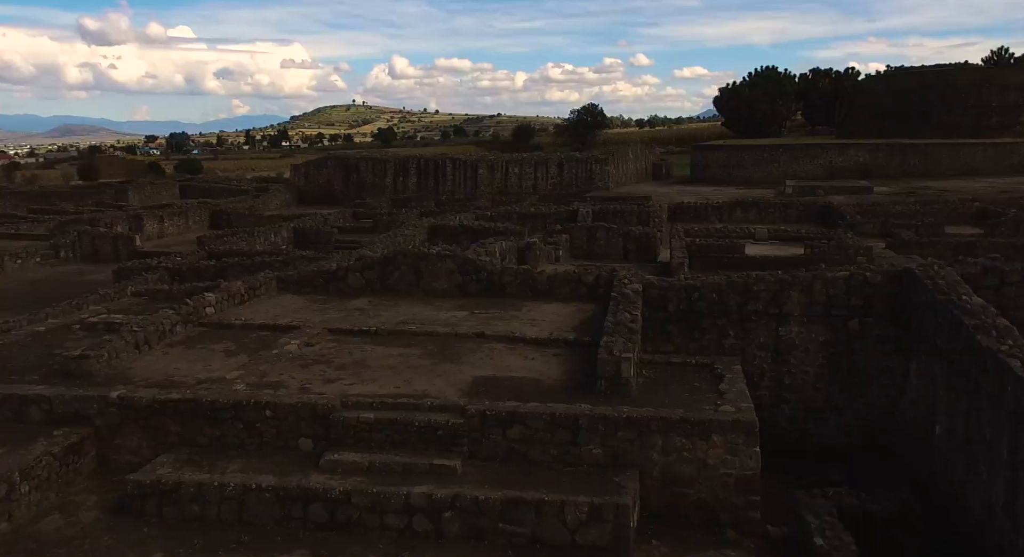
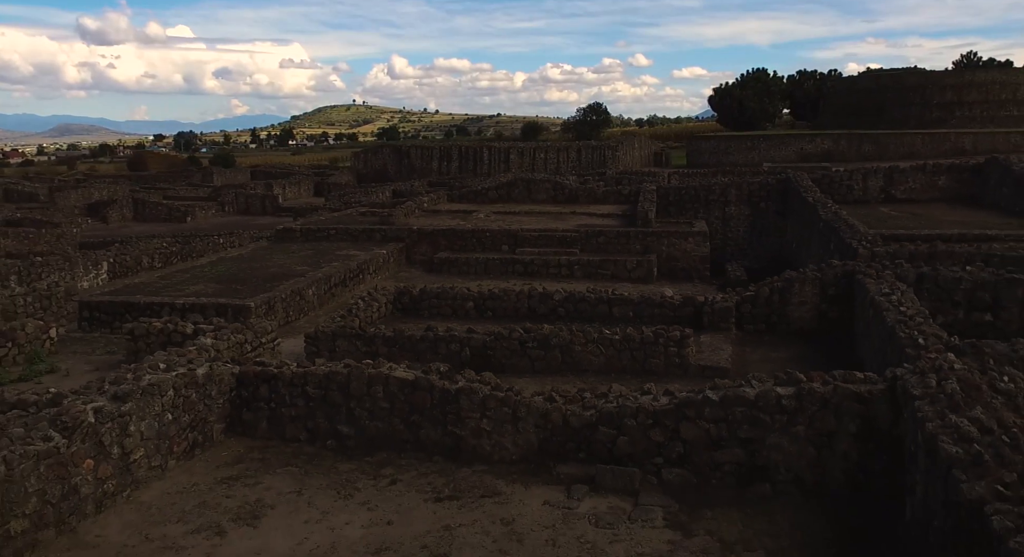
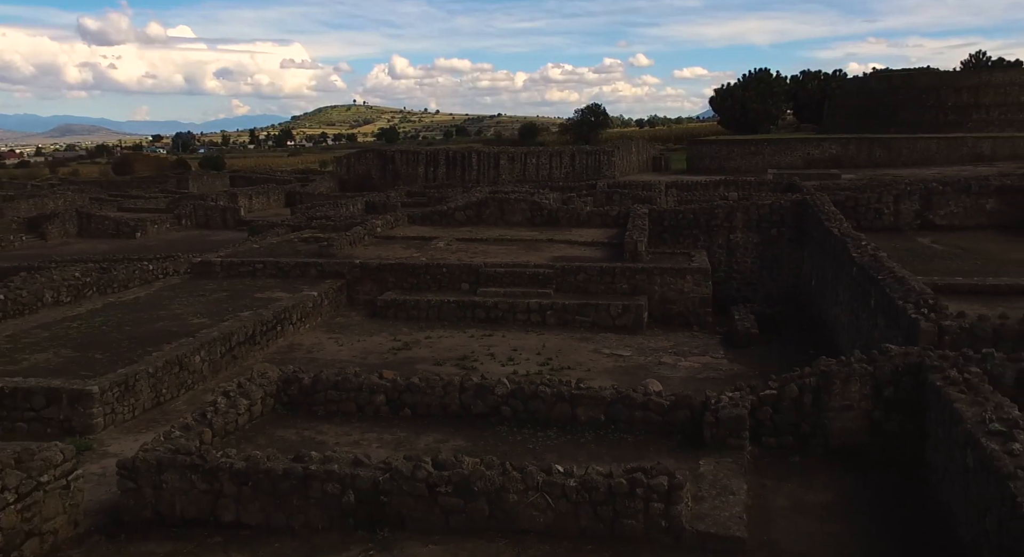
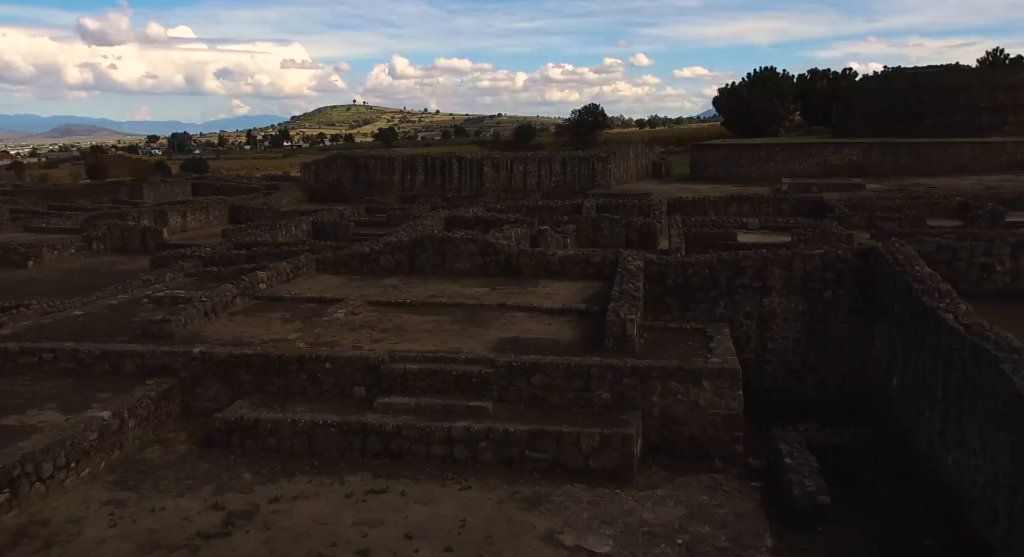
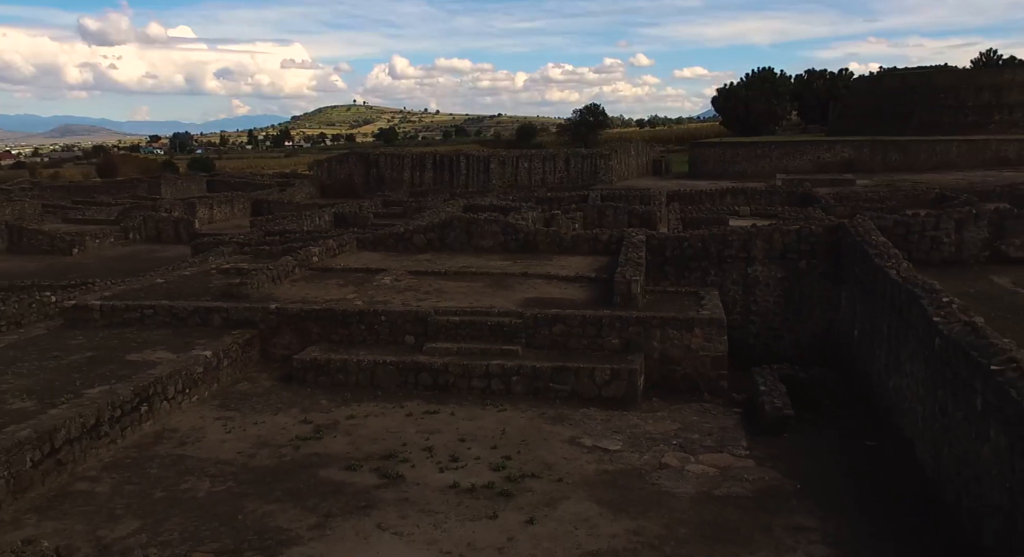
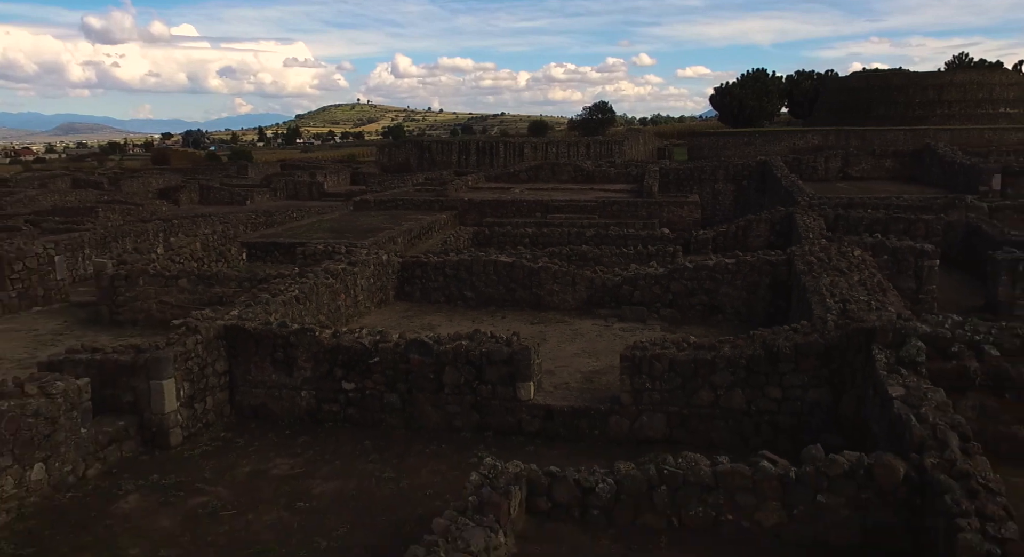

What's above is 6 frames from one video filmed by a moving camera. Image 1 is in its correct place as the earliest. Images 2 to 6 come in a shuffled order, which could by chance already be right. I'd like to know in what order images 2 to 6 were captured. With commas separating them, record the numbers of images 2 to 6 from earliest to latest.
4, 5, 3, 2, 6
